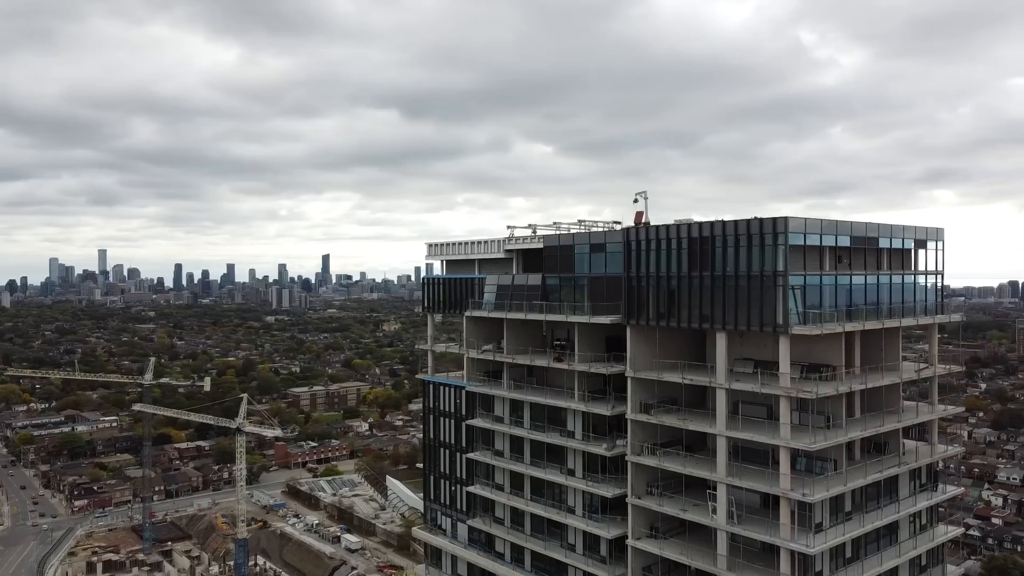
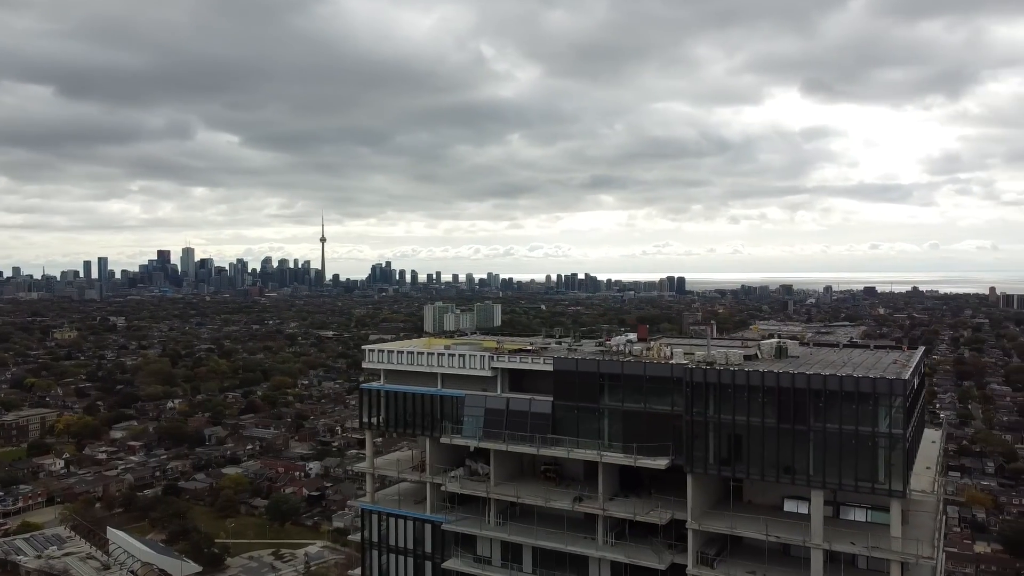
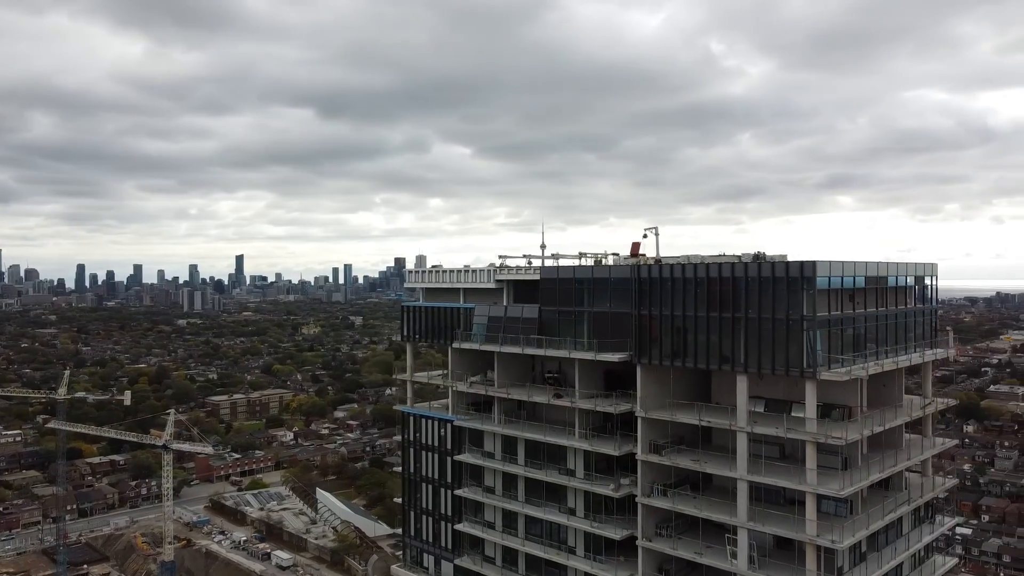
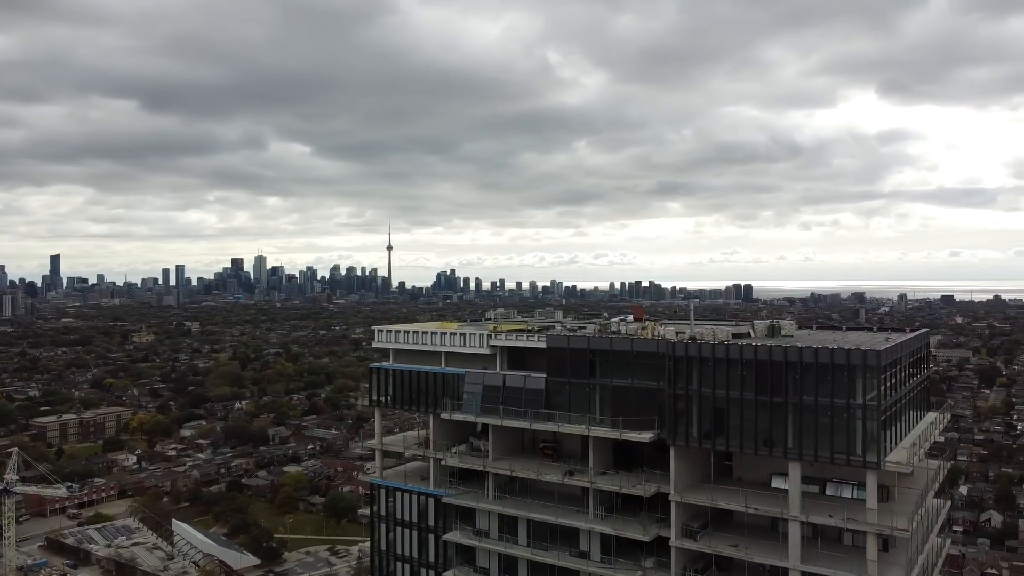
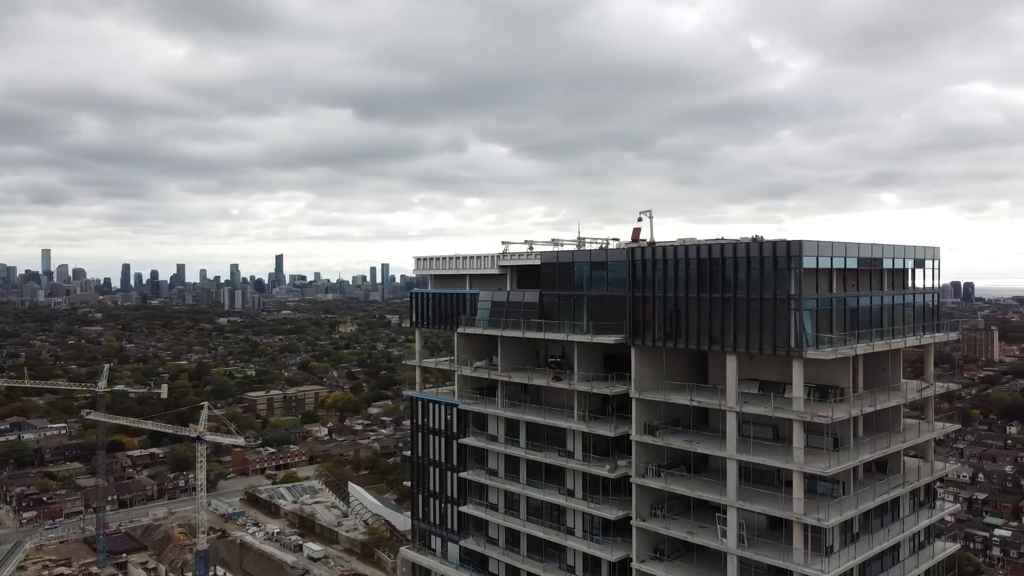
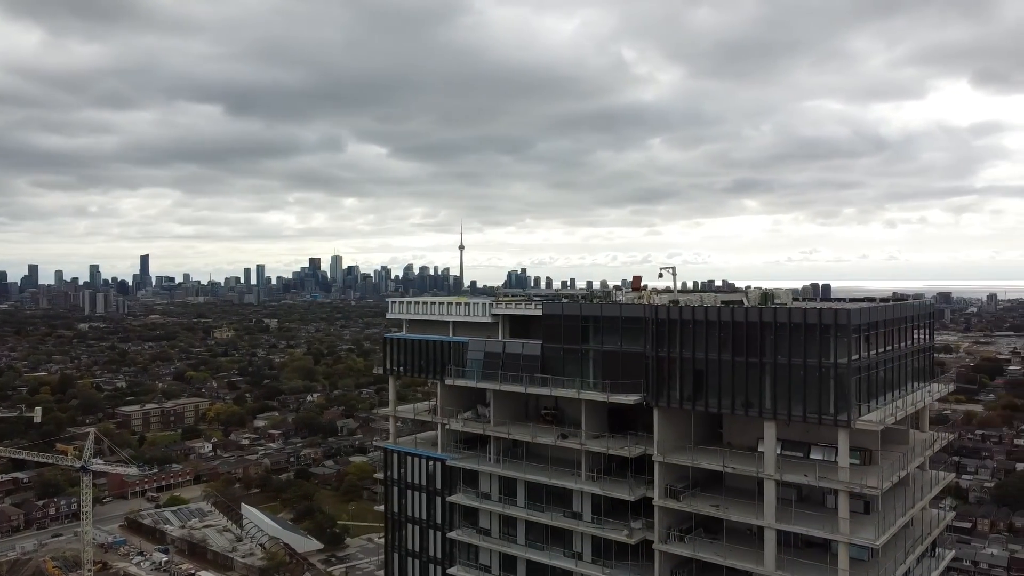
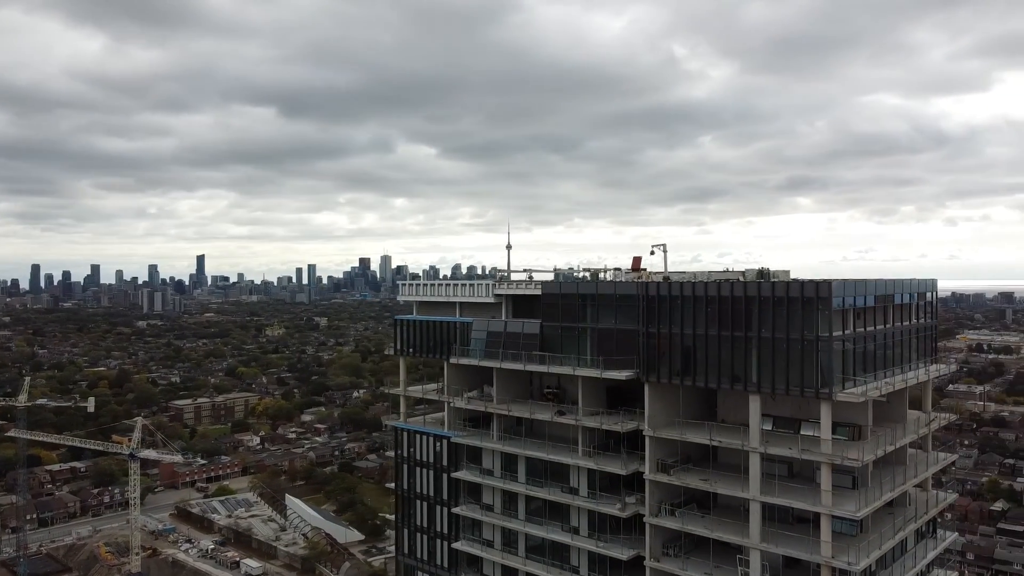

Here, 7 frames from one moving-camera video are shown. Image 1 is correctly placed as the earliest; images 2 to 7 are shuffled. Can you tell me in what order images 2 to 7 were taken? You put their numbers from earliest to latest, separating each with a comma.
5, 3, 7, 6, 4, 2
